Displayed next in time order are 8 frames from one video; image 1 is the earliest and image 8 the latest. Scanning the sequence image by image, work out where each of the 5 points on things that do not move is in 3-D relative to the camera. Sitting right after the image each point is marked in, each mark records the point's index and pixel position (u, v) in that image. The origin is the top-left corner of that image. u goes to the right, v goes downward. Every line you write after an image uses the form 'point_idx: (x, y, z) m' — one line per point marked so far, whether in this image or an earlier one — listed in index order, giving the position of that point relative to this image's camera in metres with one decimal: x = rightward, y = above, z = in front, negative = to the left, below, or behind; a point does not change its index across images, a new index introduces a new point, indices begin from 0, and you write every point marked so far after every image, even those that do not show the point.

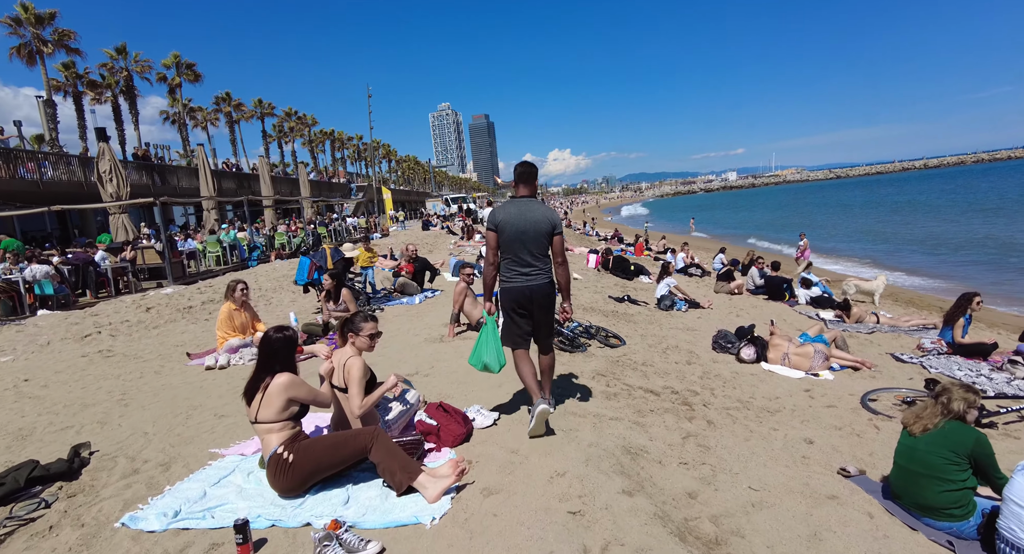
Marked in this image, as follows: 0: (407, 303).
0: (-2.2, -0.6, +10.2) m
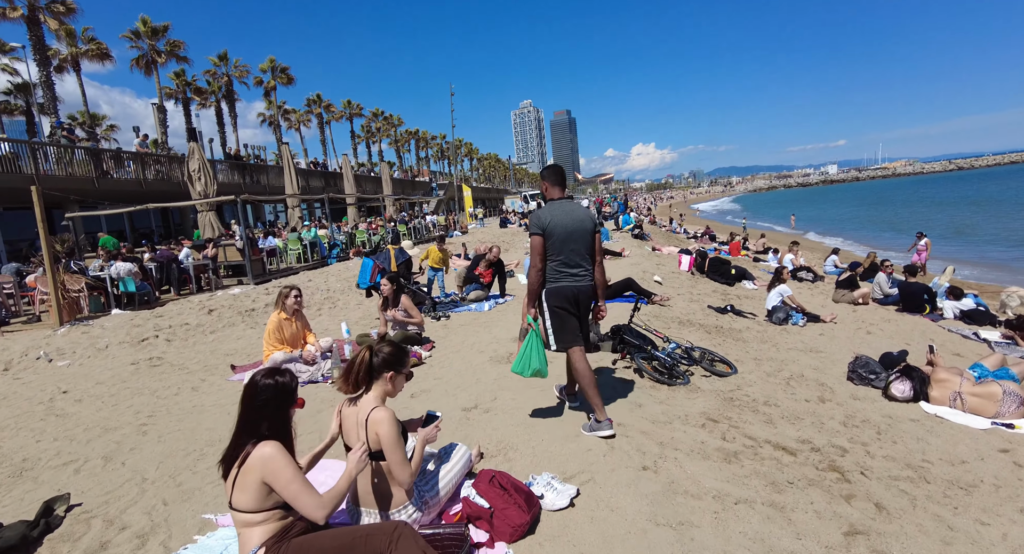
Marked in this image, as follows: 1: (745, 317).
0: (-0.7, -0.6, +9.2) m
1: (+4.7, -0.9, +9.6) m
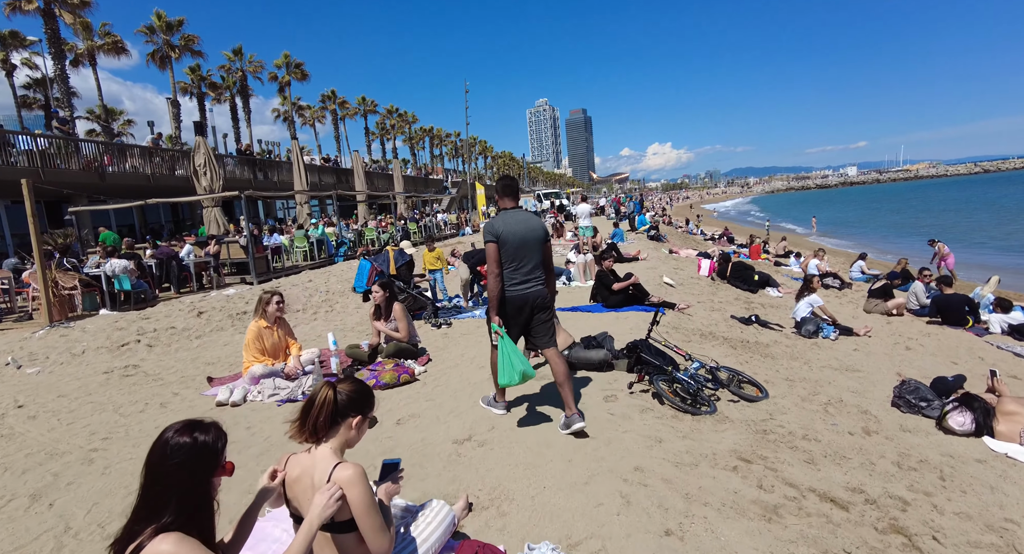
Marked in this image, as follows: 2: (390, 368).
0: (-0.6, -0.7, +8.6) m
1: (+4.8, -1.0, +8.9) m
2: (-1.4, -1.1, +5.4) m
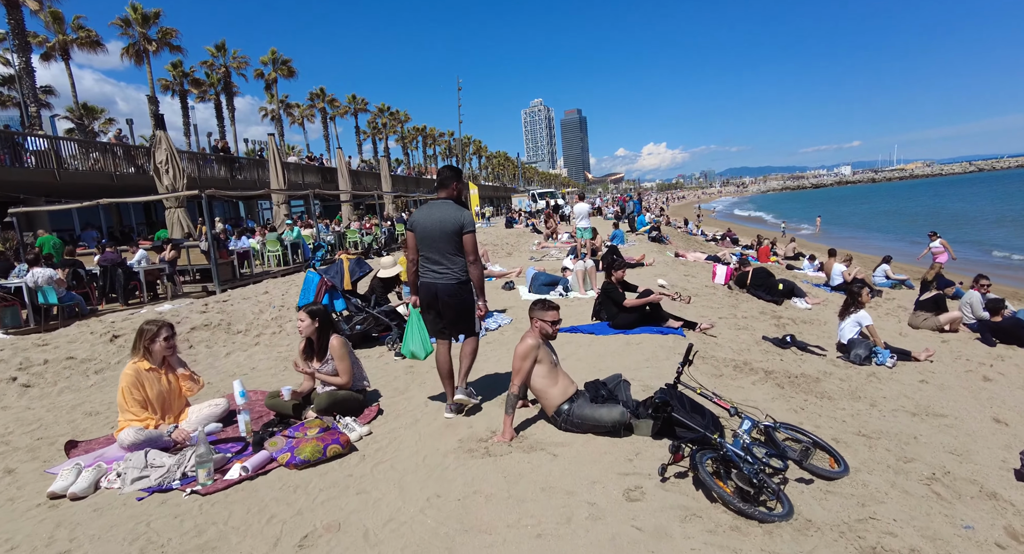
0: (-0.8, -0.9, +7.0) m
1: (+4.6, -1.2, +7.3) m
2: (-1.6, -1.3, +3.8) m
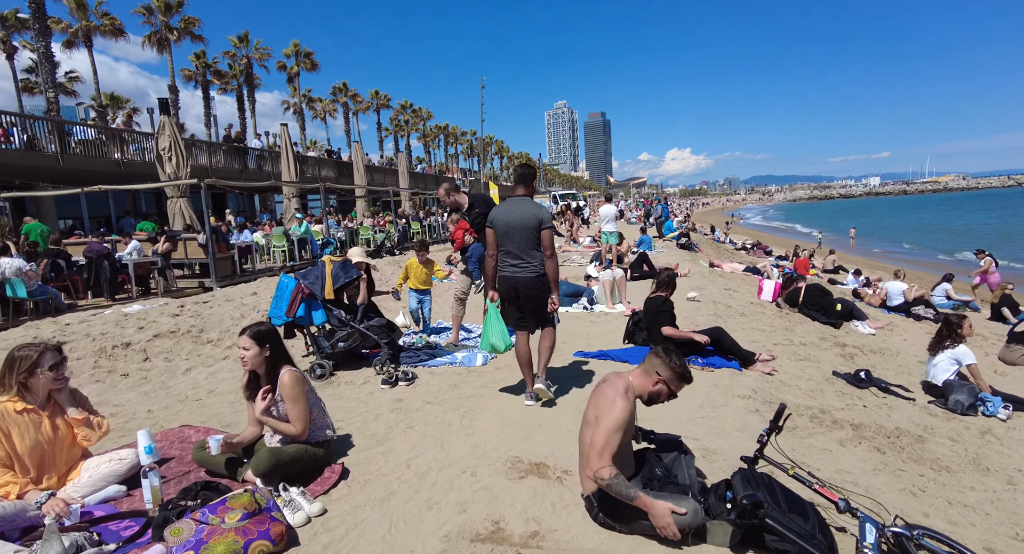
0: (-0.6, -1.1, +5.8) m
1: (+4.8, -1.5, +5.9) m
2: (-1.5, -1.4, +2.6) m
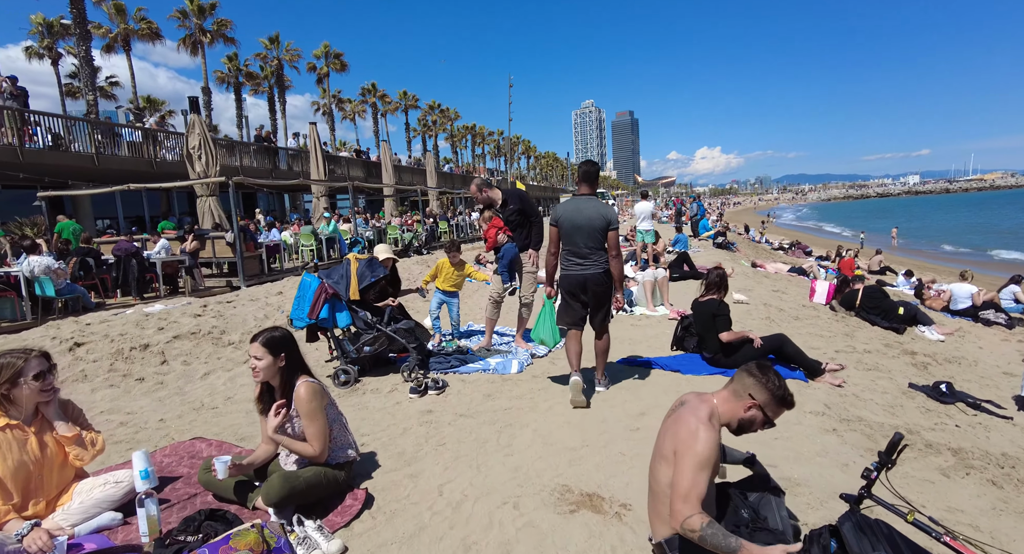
0: (-0.2, -1.1, +5.3) m
1: (+5.2, -1.5, +5.1) m
2: (-1.3, -1.3, +2.2) m
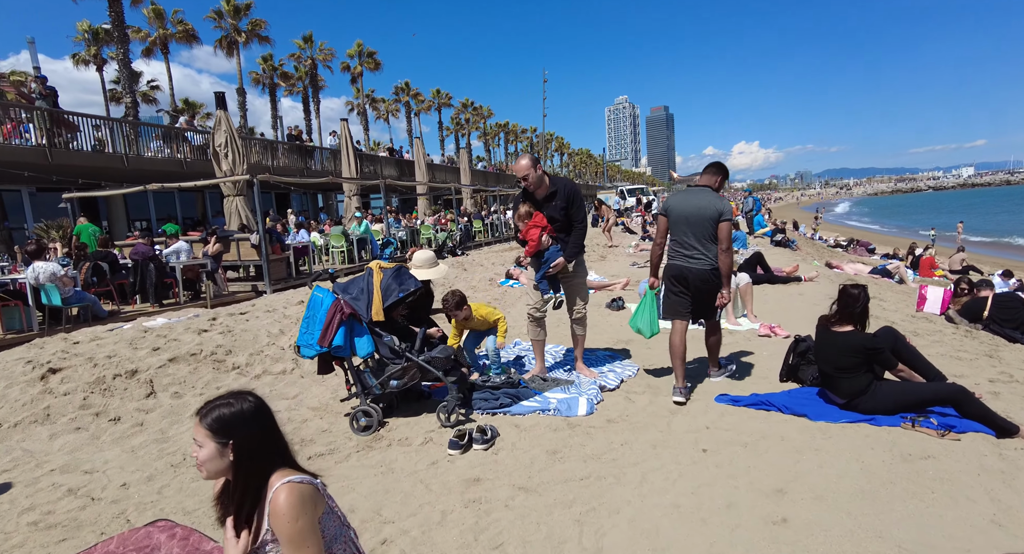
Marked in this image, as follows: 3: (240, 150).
0: (+0.4, -1.2, +4.1) m
1: (+5.8, -1.6, +3.5) m
2: (-0.9, -1.5, +1.0) m
3: (-8.3, +3.8, +14.4) m
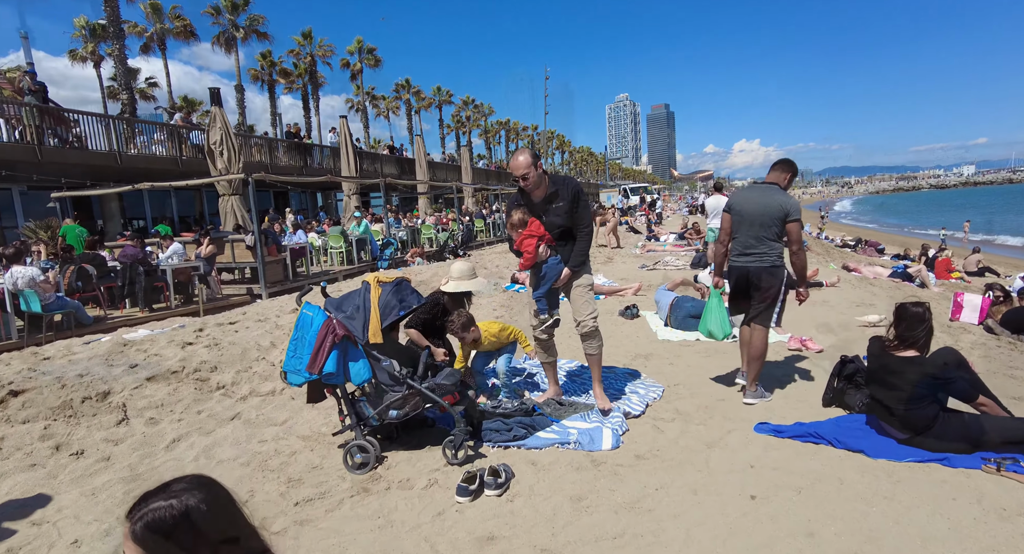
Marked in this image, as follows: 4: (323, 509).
0: (+0.5, -1.3, +3.6) m
1: (+5.9, -1.8, +3.1) m
2: (-0.8, -1.6, +0.5) m
3: (-8.1, +3.8, +13.9) m
4: (-1.2, -1.5, +3.0) m
